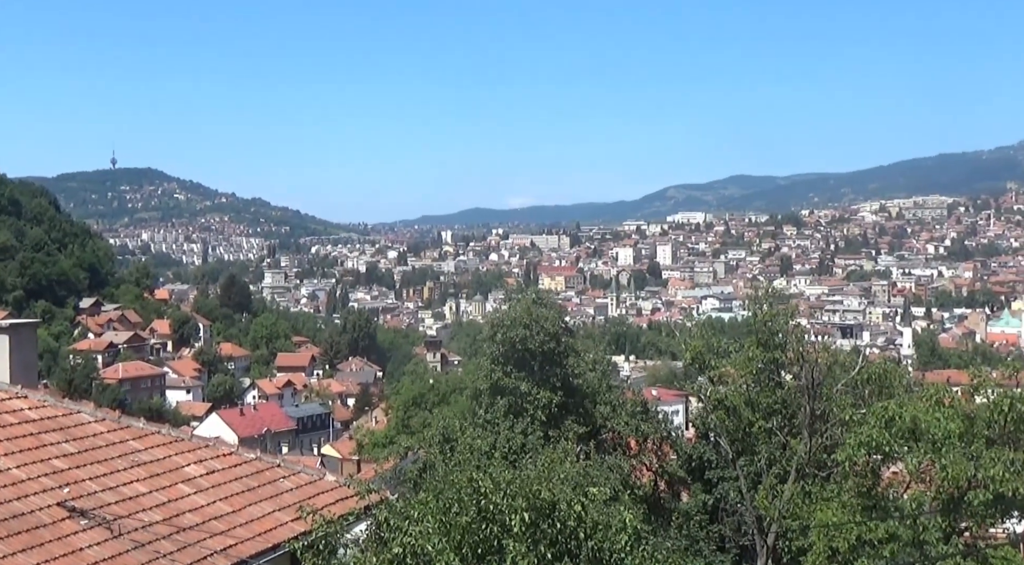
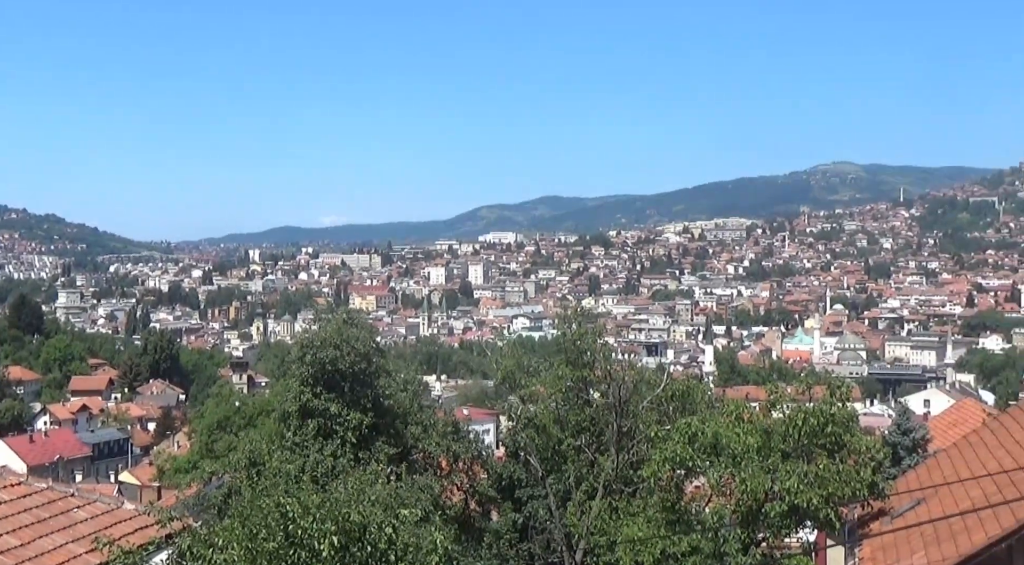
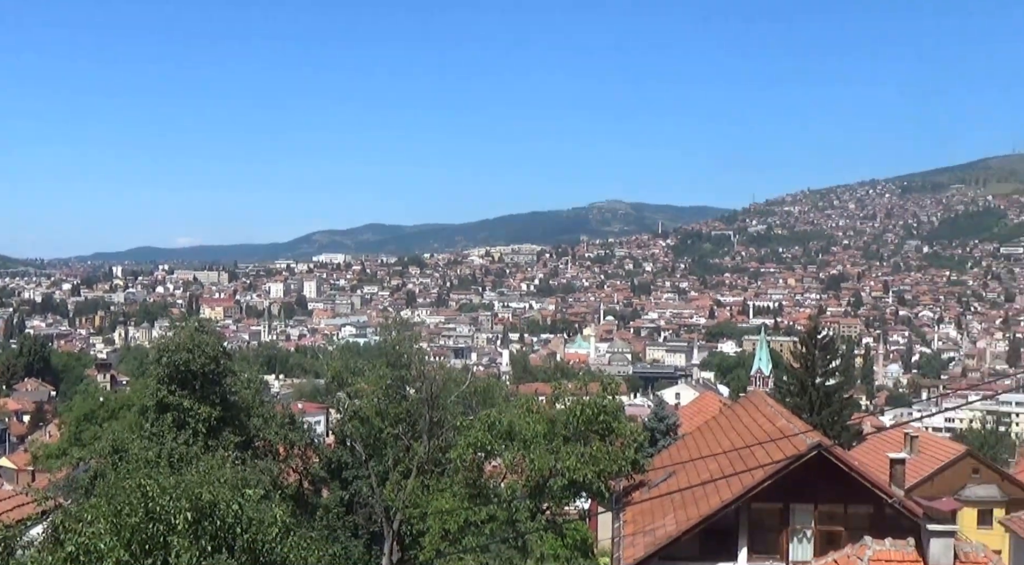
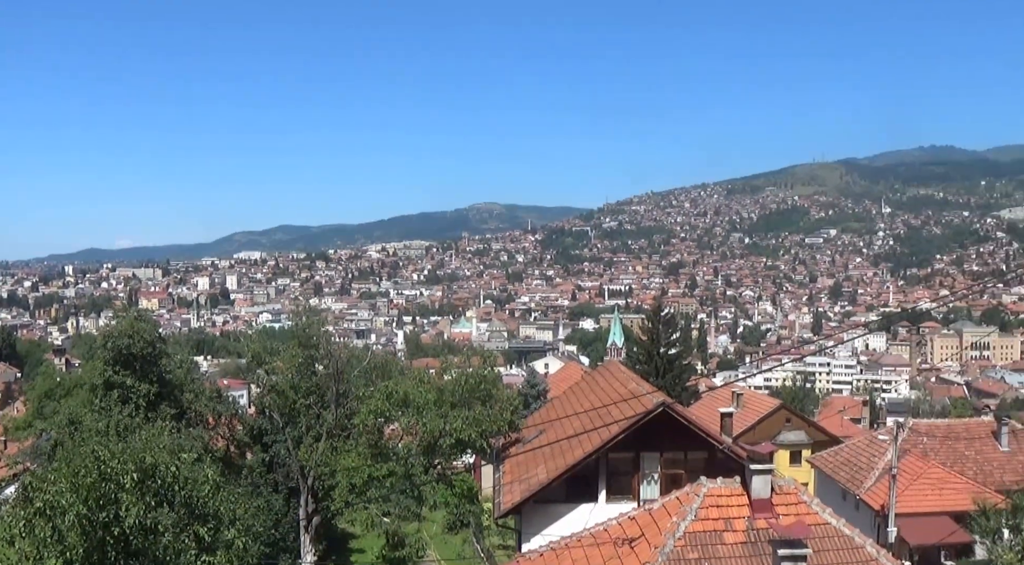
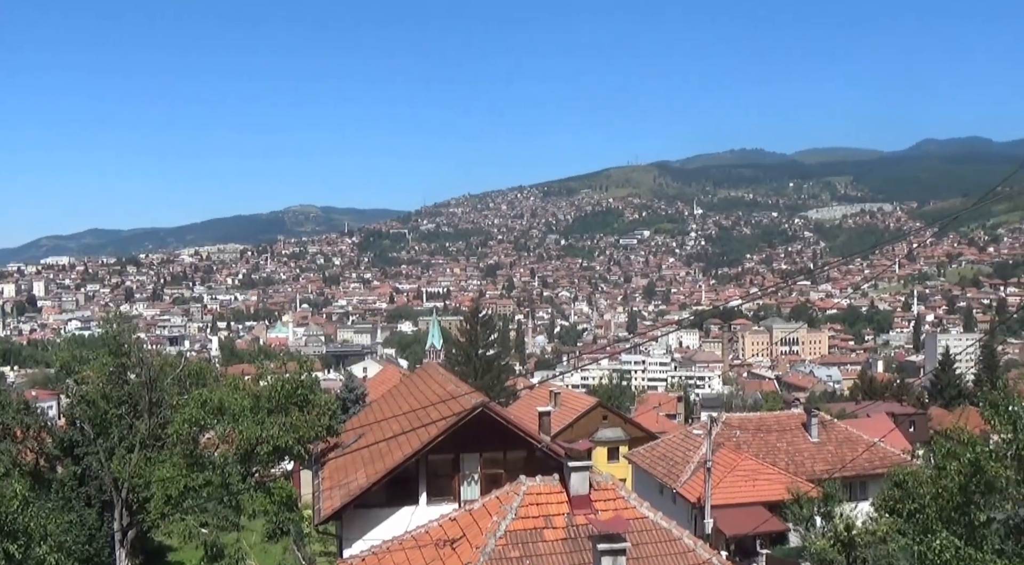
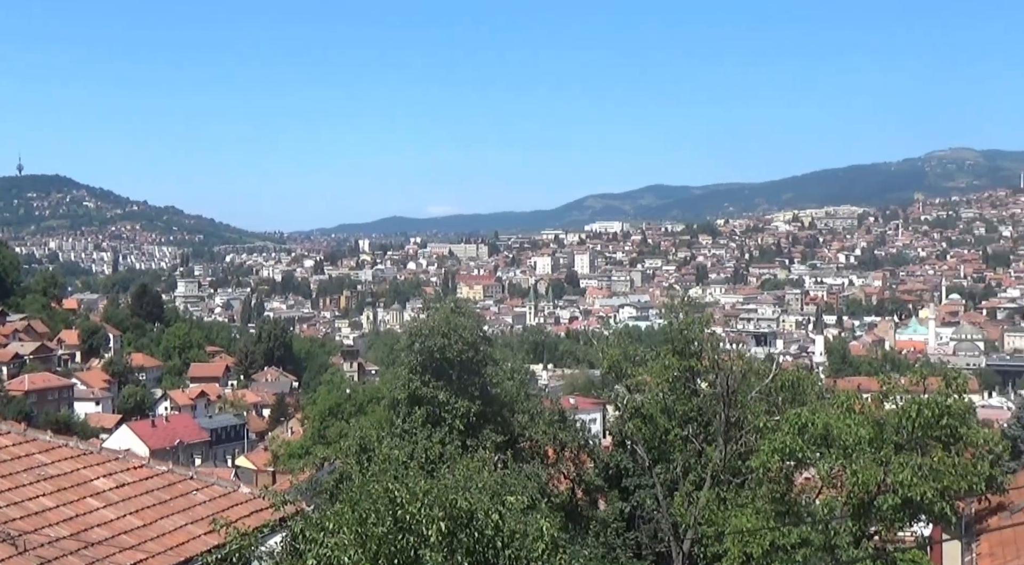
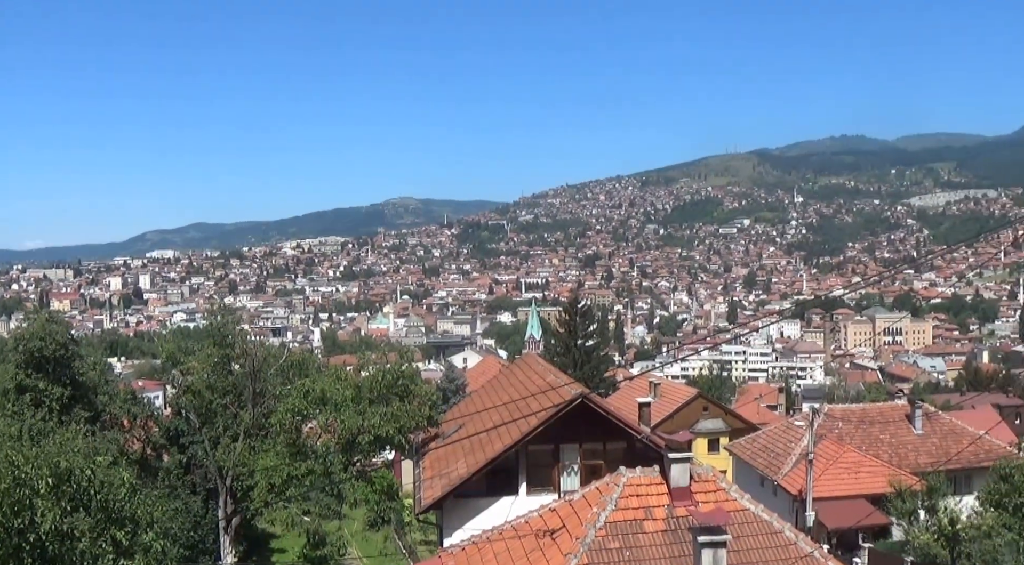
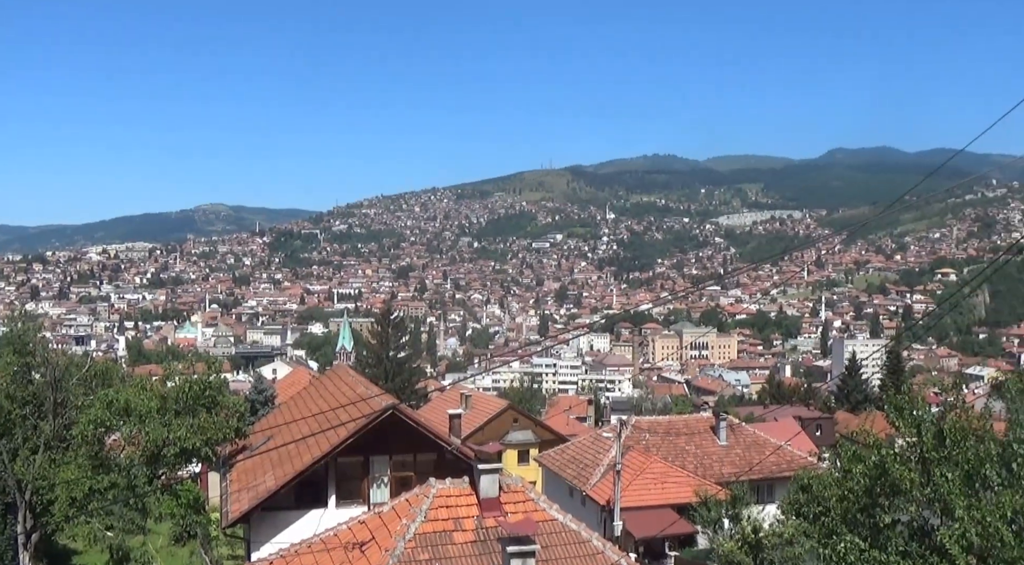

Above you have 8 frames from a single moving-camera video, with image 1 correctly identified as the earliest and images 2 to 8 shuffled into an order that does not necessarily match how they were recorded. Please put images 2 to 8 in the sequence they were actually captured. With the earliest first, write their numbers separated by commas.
6, 2, 3, 4, 7, 5, 8
